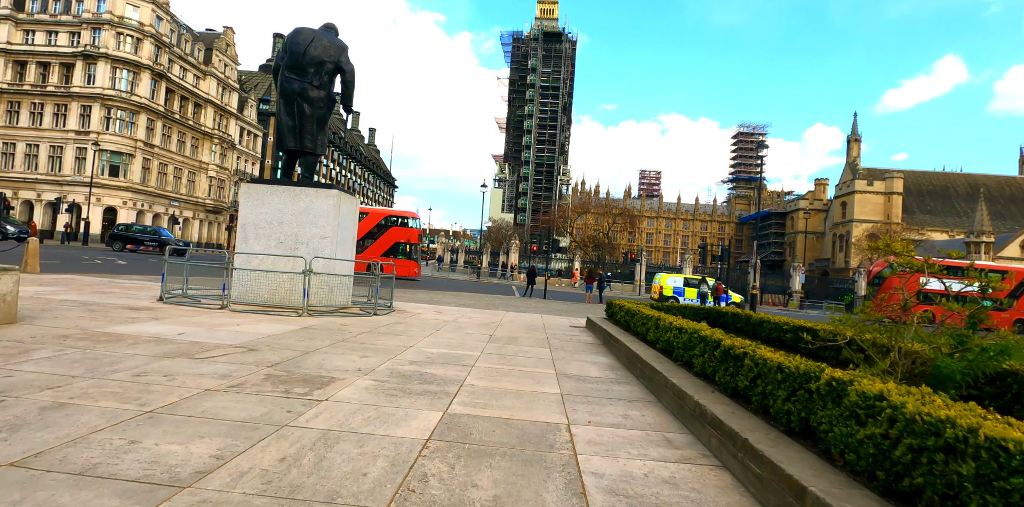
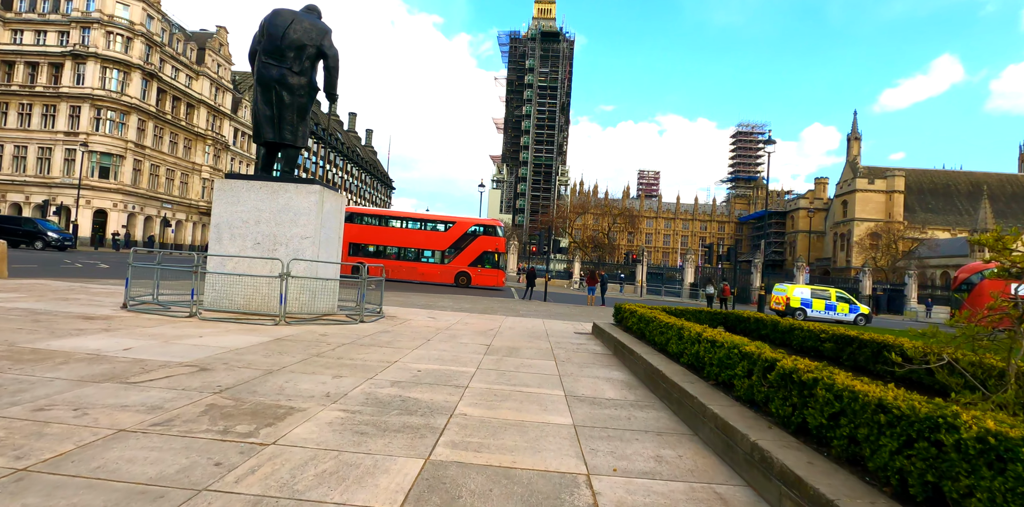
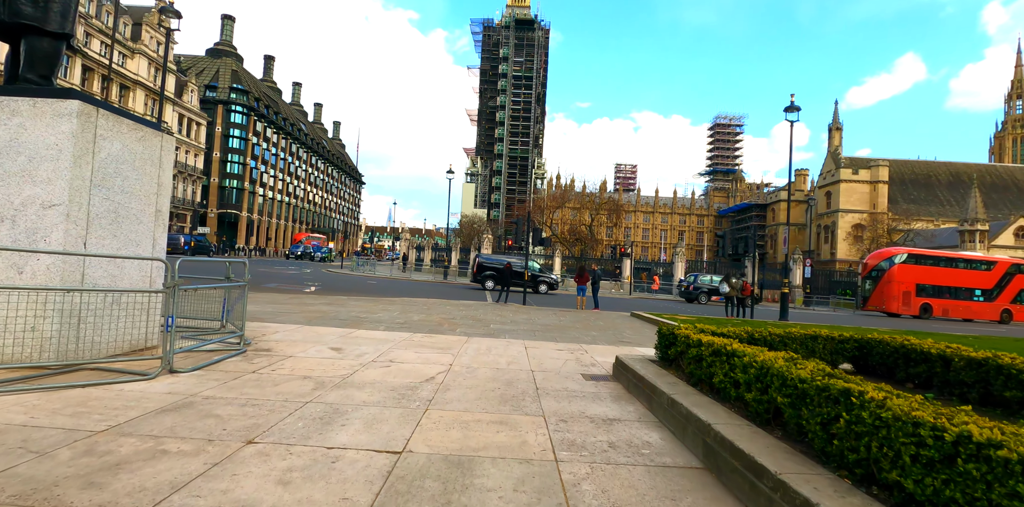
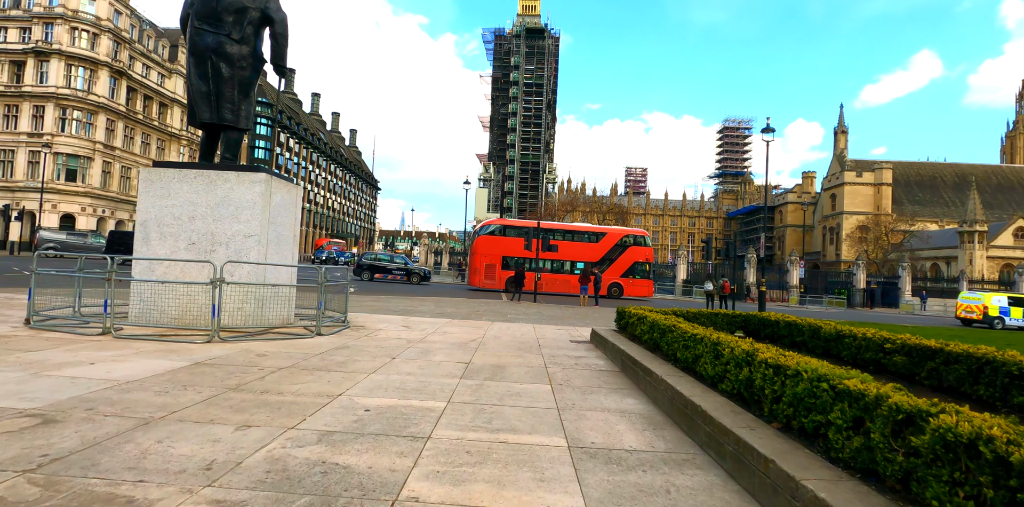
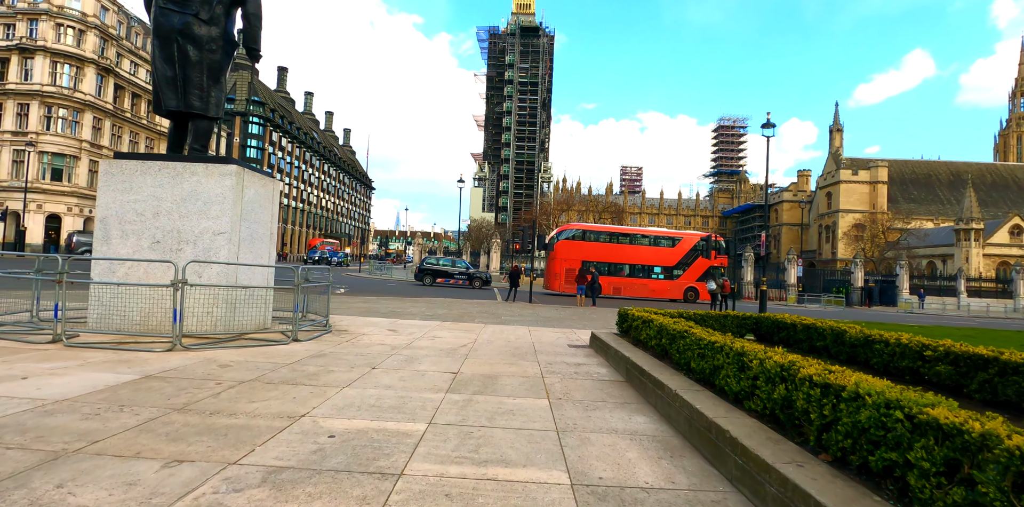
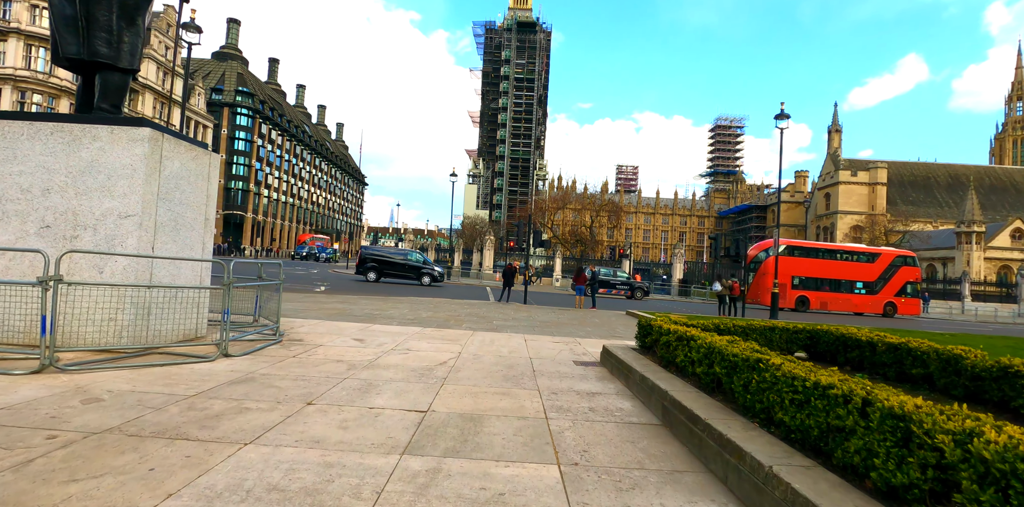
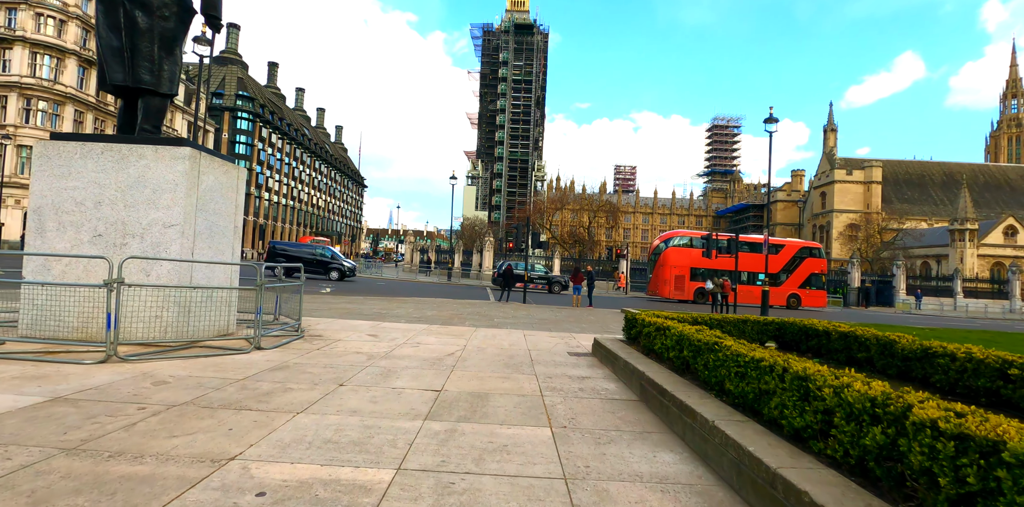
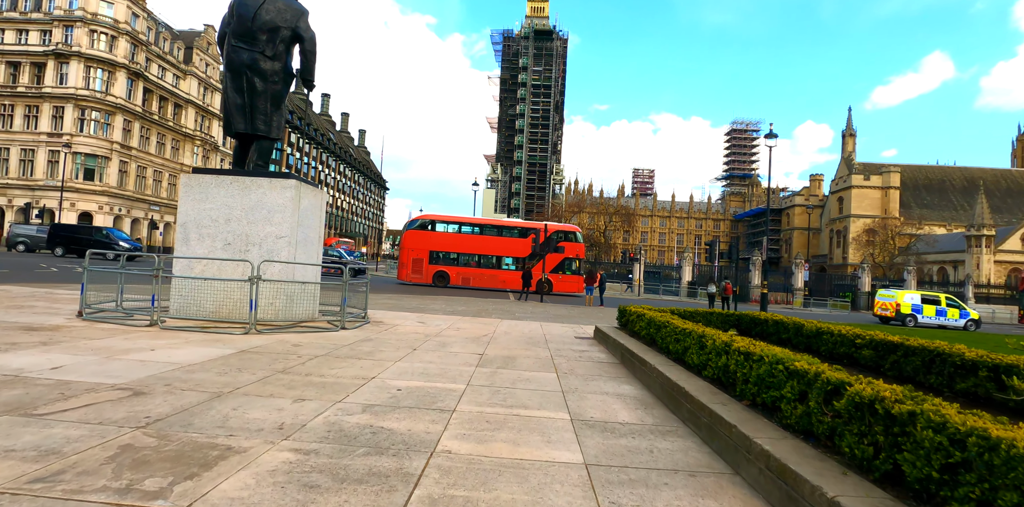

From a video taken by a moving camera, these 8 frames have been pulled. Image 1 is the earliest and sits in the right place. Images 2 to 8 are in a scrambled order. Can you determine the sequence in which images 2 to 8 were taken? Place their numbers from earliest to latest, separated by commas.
2, 8, 4, 5, 7, 6, 3
